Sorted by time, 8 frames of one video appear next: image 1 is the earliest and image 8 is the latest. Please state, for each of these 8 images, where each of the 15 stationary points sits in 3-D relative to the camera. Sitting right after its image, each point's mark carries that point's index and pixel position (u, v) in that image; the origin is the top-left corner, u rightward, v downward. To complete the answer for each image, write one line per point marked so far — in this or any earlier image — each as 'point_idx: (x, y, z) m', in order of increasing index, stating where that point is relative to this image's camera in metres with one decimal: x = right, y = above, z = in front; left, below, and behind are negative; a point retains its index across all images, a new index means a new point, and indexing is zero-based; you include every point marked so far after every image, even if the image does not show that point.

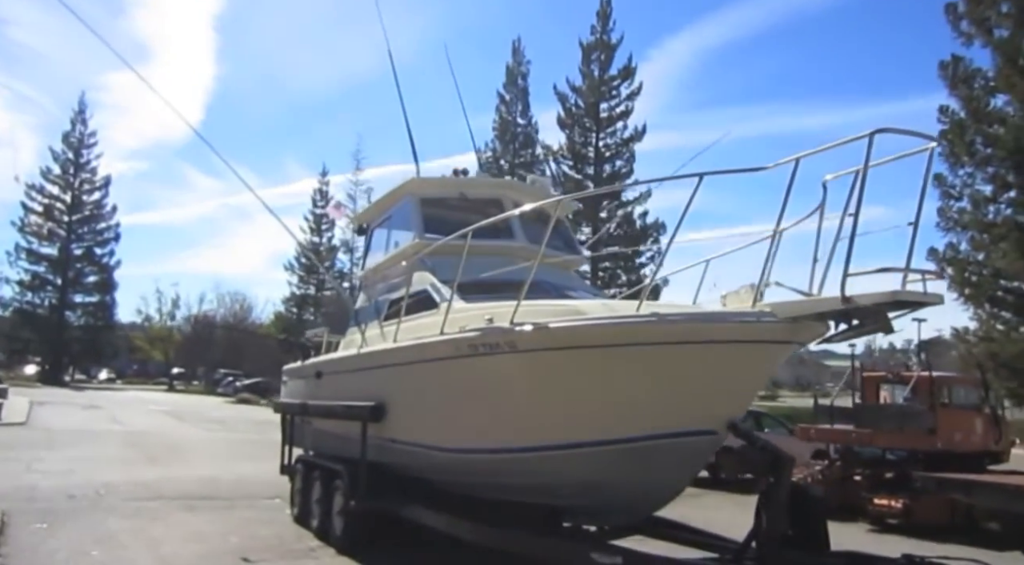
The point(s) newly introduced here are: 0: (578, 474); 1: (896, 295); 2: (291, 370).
0: (+0.4, -1.2, +4.7) m
1: (+1.7, 0.0, +3.1) m
2: (-2.7, -1.1, +8.9) m
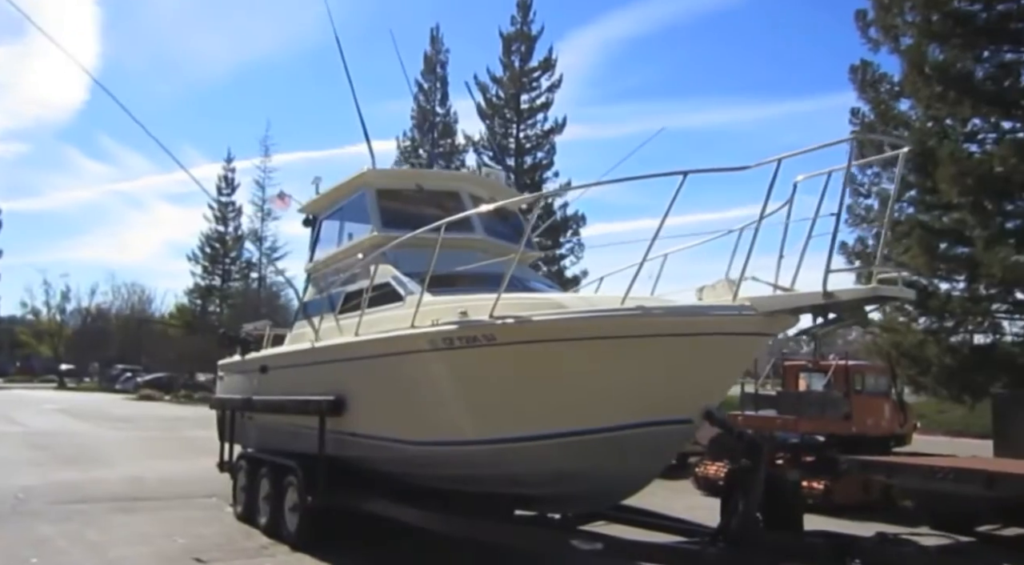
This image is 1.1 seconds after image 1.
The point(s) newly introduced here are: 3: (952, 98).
0: (+0.2, -1.2, +4.8) m
1: (+1.7, 0.0, +3.4) m
2: (-3.3, -1.0, +8.6) m
3: (+8.6, +3.6, +14.4) m
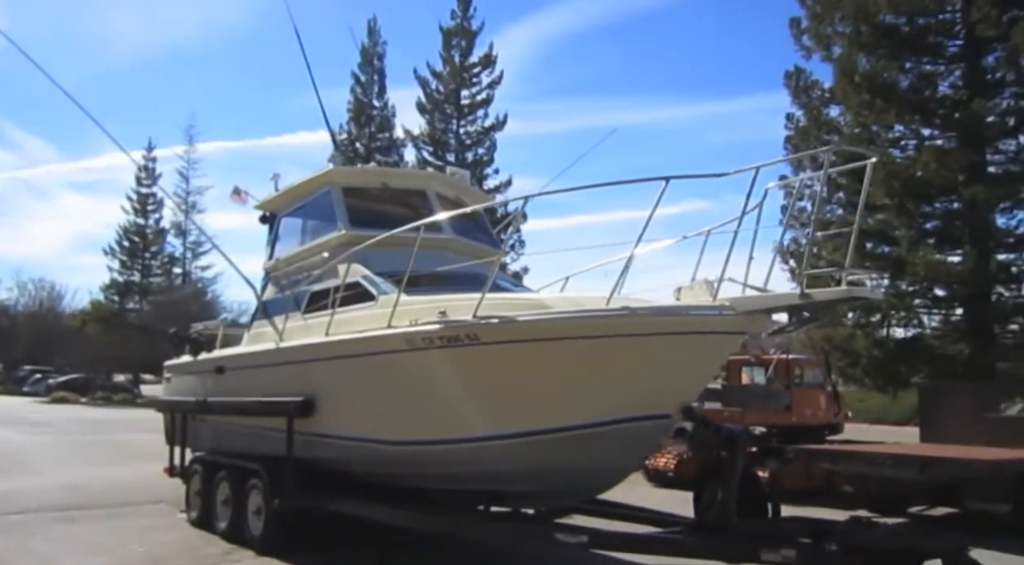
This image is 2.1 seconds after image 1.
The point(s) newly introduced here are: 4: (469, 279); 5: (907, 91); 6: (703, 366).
0: (+0.1, -1.2, +4.9) m
1: (+1.7, 0.0, +3.6) m
2: (-3.8, -0.9, +8.3) m
3: (+7.5, +3.7, +15.2) m
4: (-0.3, 0.0, +6.1) m
5: (+8.0, +4.0, +15.0) m
6: (+1.2, -0.5, +4.3) m
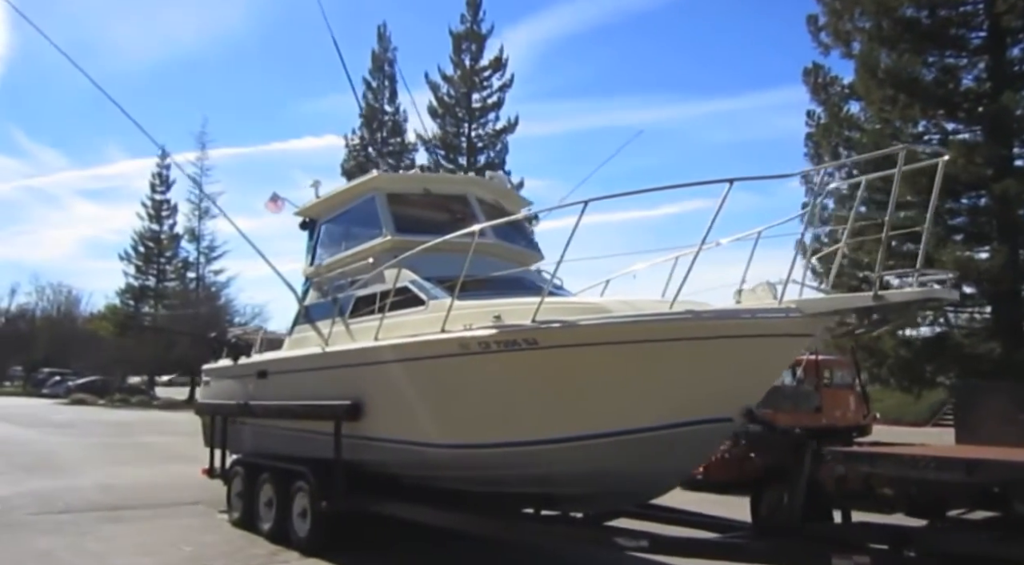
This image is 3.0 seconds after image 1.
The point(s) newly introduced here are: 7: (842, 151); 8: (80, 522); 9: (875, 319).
0: (+0.5, -1.2, +4.9) m
1: (+2.0, -0.1, +3.6) m
2: (-3.3, -1.0, +8.4) m
3: (+8.0, +3.7, +15.1) m
4: (+0.1, 0.0, +6.1) m
5: (+8.4, +4.0, +14.9) m
6: (+1.5, -0.5, +4.3) m
7: (+7.4, +2.9, +16.5) m
8: (-4.3, -2.4, +7.4) m
9: (+2.1, -0.2, +4.2) m
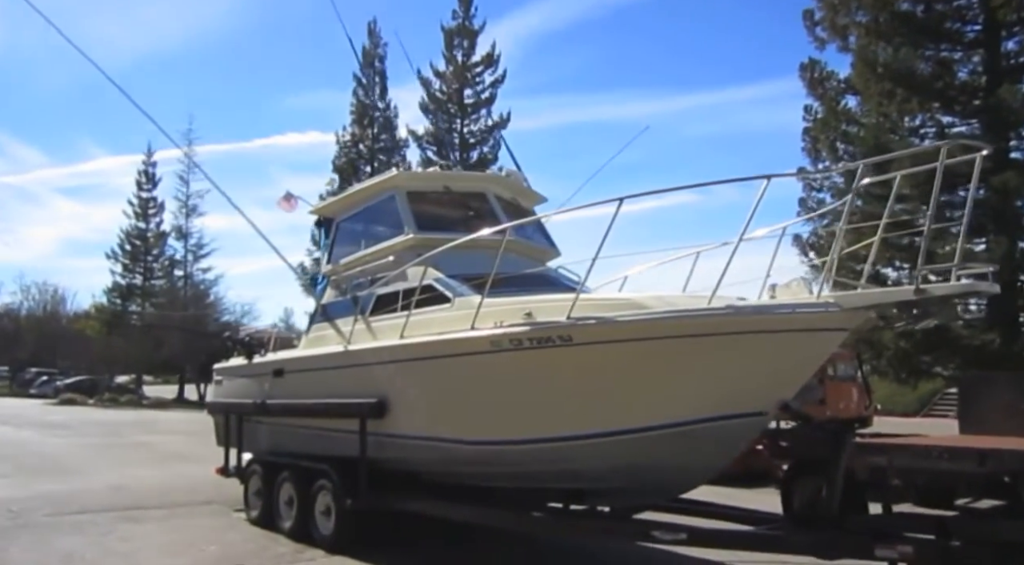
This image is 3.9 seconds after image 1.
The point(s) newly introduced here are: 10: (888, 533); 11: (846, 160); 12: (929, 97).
0: (+0.7, -1.2, +4.9) m
1: (+2.3, 0.0, +3.6) m
2: (-3.2, -1.0, +8.4) m
3: (+8.0, +3.9, +15.2) m
4: (+0.3, 0.0, +6.1) m
5: (+8.5, +4.1, +15.0) m
6: (+1.7, -0.5, +4.4) m
7: (+7.4, +3.1, +16.6) m
8: (-4.2, -2.4, +7.4) m
9: (+2.3, -0.2, +4.3) m
10: (+2.0, -1.3, +3.9) m
11: (+7.5, +2.8, +16.6) m
12: (+8.5, +3.8, +15.0) m
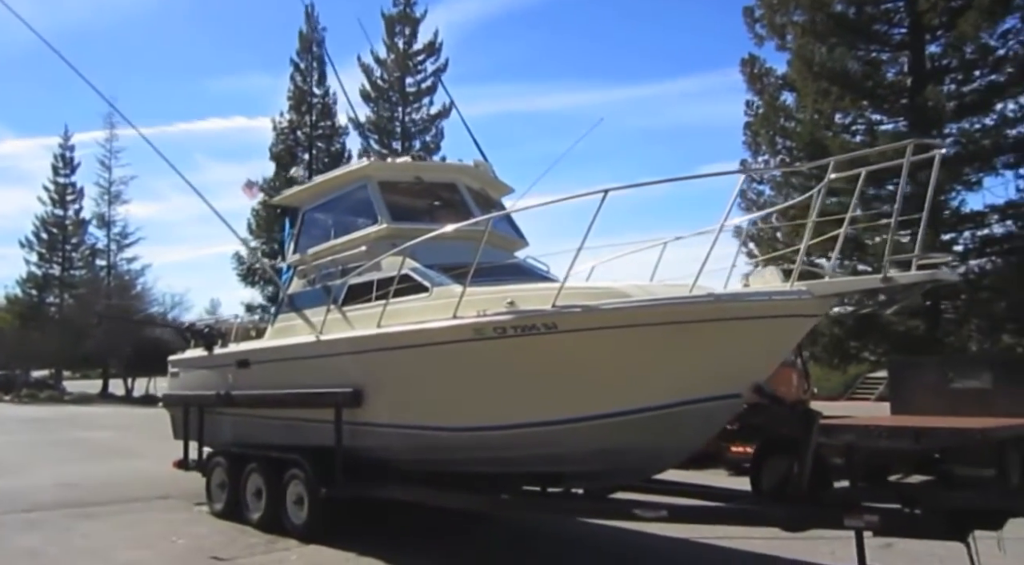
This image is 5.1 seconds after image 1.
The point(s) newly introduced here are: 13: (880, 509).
0: (+0.6, -1.1, +5.1) m
1: (+2.2, 0.0, +3.9) m
2: (-3.6, -0.9, +8.2) m
3: (+7.0, +4.1, +16.0) m
4: (+0.1, +0.1, +6.2) m
5: (+7.4, +4.4, +15.7) m
6: (+1.7, -0.4, +4.6) m
7: (+6.2, +3.3, +17.3) m
8: (-4.5, -2.3, +7.2) m
9: (+2.2, -0.1, +4.6) m
10: (+1.9, -1.3, +4.2) m
11: (+6.4, +3.0, +17.3) m
12: (+7.5, +4.0, +15.8) m
13: (+2.0, -1.2, +4.1) m
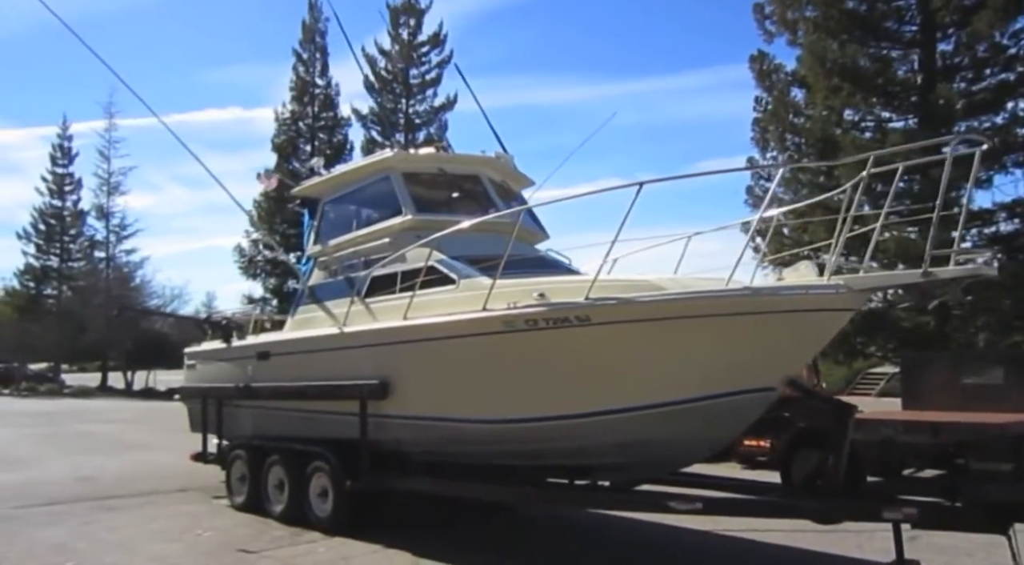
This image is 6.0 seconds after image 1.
0: (+0.8, -1.1, +5.1) m
1: (+2.5, +0.1, +3.9) m
2: (-3.4, -0.8, +8.2) m
3: (+7.2, +4.2, +15.9) m
4: (+0.3, +0.2, +6.2) m
5: (+7.6, +4.5, +15.7) m
6: (+1.9, -0.4, +4.6) m
7: (+6.4, +3.4, +17.2) m
8: (-4.3, -2.2, +7.2) m
9: (+2.4, -0.1, +4.6) m
10: (+2.2, -1.2, +4.2) m
11: (+6.6, +3.1, +17.3) m
12: (+7.7, +4.1, +15.7) m
13: (+2.2, -1.2, +4.1) m
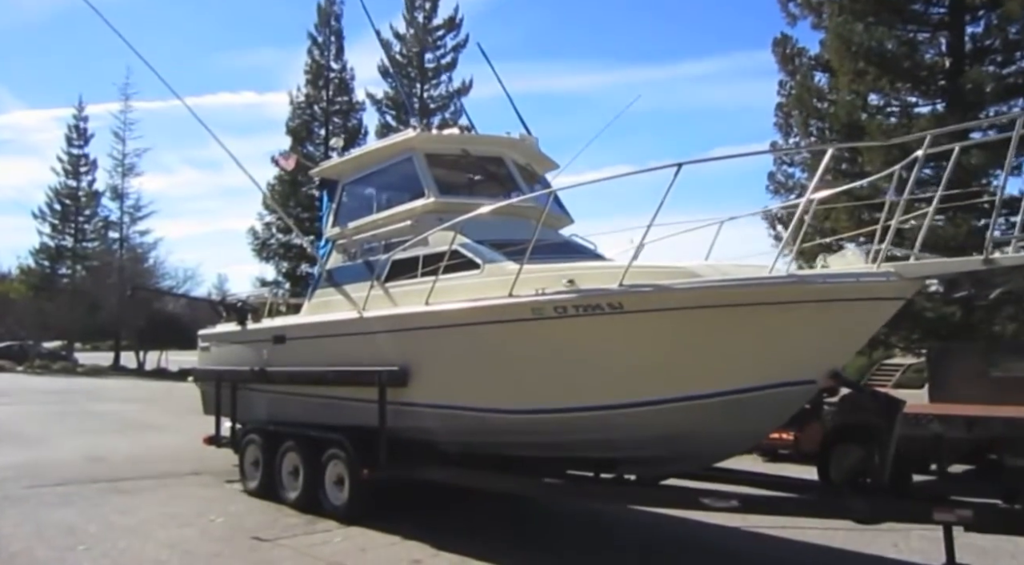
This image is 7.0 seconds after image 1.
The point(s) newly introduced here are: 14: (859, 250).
0: (+1.0, -1.0, +4.9) m
1: (+2.6, +0.1, +3.7) m
2: (-3.2, -0.6, +8.0) m
3: (+7.6, +4.4, +15.5) m
4: (+0.5, +0.3, +6.0) m
5: (+8.0, +4.7, +15.3) m
6: (+2.0, -0.3, +4.4) m
7: (+6.8, +3.7, +16.9) m
8: (-4.1, -2.0, +7.0) m
9: (+2.6, 0.0, +4.4) m
10: (+2.3, -1.2, +4.0) m
11: (+7.0, +3.4, +16.9) m
12: (+8.1, +4.3, +15.3) m
13: (+2.4, -1.2, +3.9) m
14: (+2.3, +0.2, +4.8) m
